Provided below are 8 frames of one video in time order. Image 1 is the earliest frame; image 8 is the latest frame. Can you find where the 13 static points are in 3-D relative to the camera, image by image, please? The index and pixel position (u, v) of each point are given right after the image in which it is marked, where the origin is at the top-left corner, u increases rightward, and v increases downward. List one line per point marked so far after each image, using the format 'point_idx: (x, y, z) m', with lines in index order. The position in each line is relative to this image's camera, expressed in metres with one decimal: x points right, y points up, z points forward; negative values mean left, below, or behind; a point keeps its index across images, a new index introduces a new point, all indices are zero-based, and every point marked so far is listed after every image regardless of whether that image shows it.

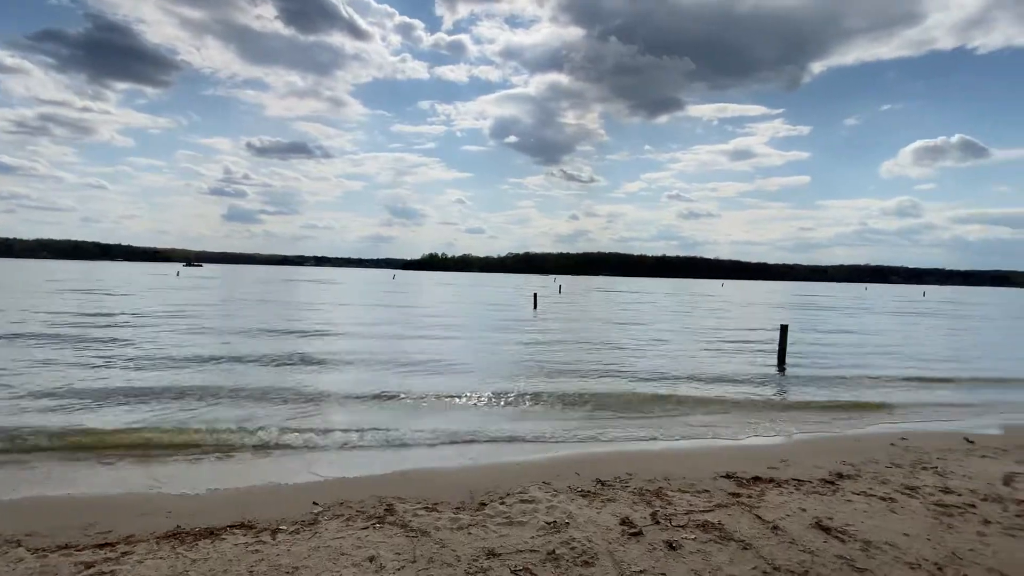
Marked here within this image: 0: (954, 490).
0: (+5.3, -2.4, +7.1) m
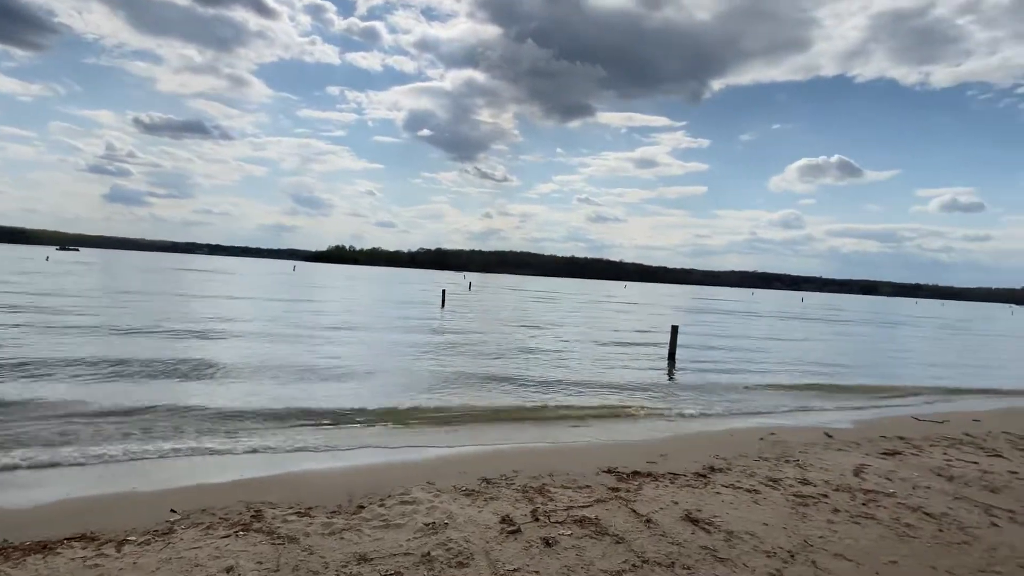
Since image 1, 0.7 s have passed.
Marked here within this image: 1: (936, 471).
0: (+3.9, -2.5, +7.6) m
1: (+6.0, -2.6, +8.4) m
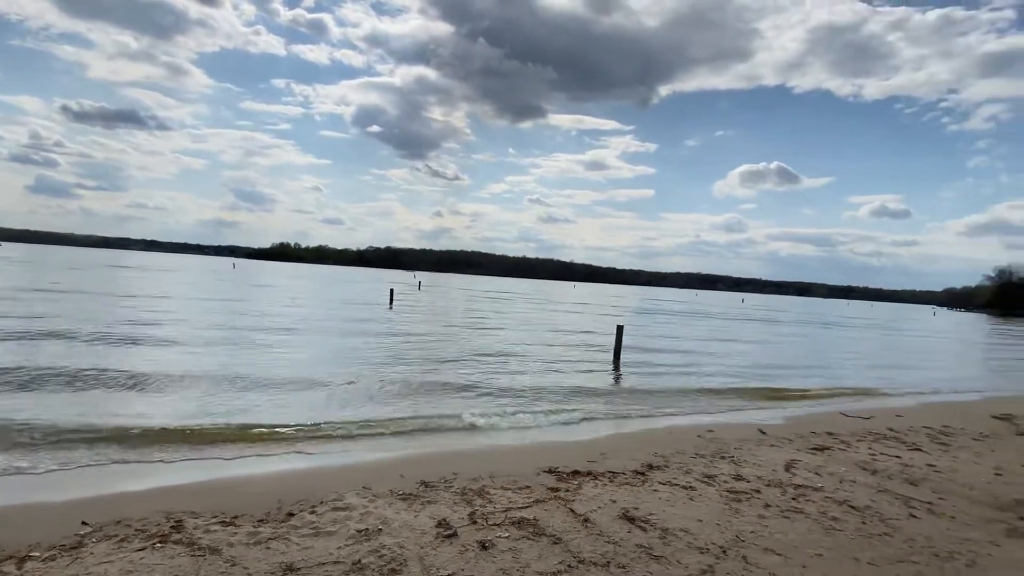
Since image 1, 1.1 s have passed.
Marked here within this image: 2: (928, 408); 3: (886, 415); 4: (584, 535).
0: (+3.1, -2.5, +7.8) m
1: (+5.2, -2.6, +8.8) m
2: (+9.7, -2.8, +13.8) m
3: (+8.0, -2.7, +12.7) m
4: (+0.7, -2.4, +5.8) m
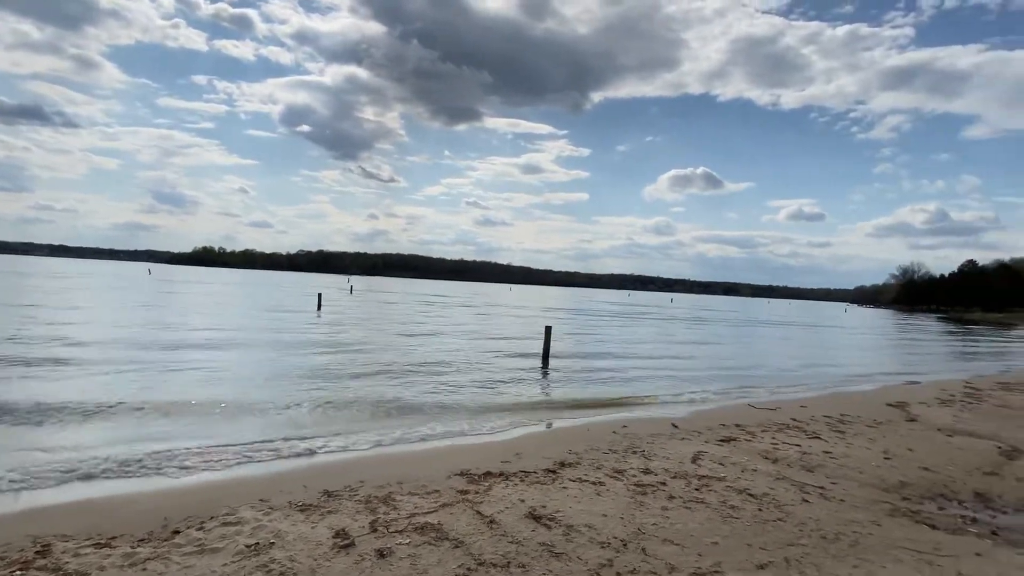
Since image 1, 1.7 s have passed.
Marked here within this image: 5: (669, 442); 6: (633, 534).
0: (+1.9, -2.5, +8.0) m
1: (+3.9, -2.6, +9.2) m
2: (+7.8, -2.7, +14.6) m
3: (+6.3, -2.7, +13.4) m
4: (-0.2, -2.4, +5.7) m
5: (+2.5, -2.5, +9.6) m
6: (+1.2, -2.5, +6.0) m
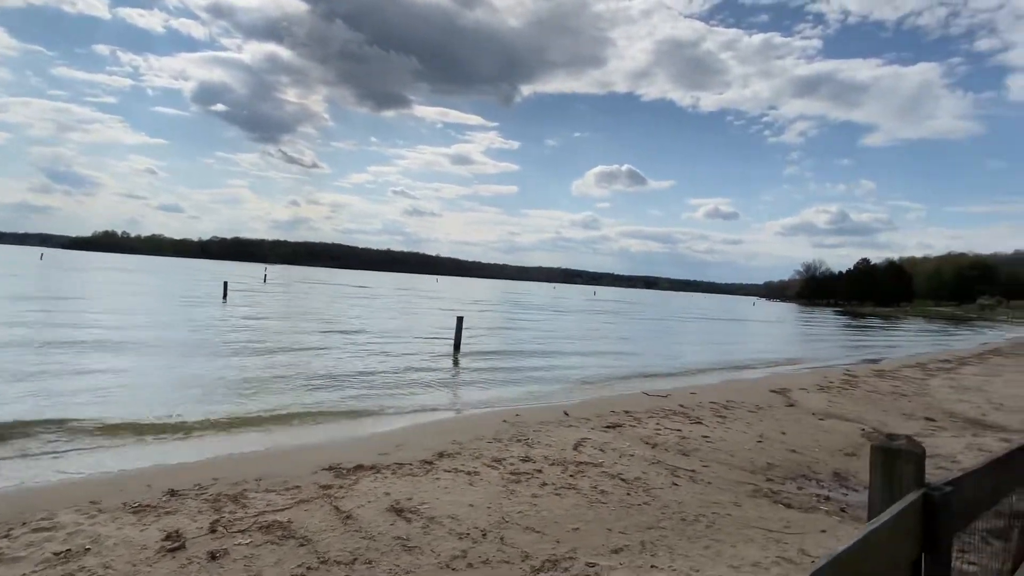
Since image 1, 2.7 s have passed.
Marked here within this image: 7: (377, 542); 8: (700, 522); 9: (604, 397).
0: (+0.3, -2.3, +8.0) m
1: (+2.1, -2.4, +9.4) m
2: (+5.4, -2.5, +15.2) m
3: (+4.0, -2.4, +13.8) m
4: (-1.6, -2.2, +5.4) m
5: (+0.7, -2.3, +9.6) m
6: (-0.2, -2.3, +5.8) m
7: (-1.2, -2.3, +5.3) m
8: (+2.0, -2.5, +6.3) m
9: (+2.0, -2.4, +13.3) m
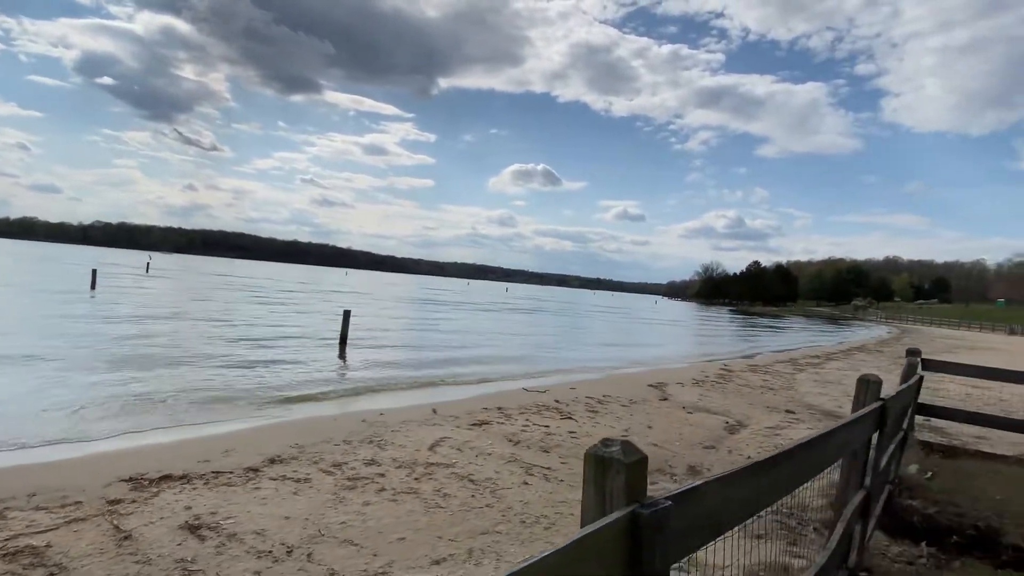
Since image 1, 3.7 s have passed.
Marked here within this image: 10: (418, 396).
0: (-1.7, -2.2, +7.4) m
1: (-0.1, -2.3, +9.0) m
2: (+2.3, -2.4, +15.3) m
3: (+1.2, -2.3, +13.7) m
4: (-3.1, -2.1, +4.6) m
5: (-1.5, -2.1, +9.1) m
6: (-1.8, -2.2, +5.2) m
7: (-2.7, -2.1, +4.6) m
8: (+0.3, -2.4, +6.0) m
9: (-0.7, -2.3, +12.9) m
10: (-2.2, -2.4, +13.2) m
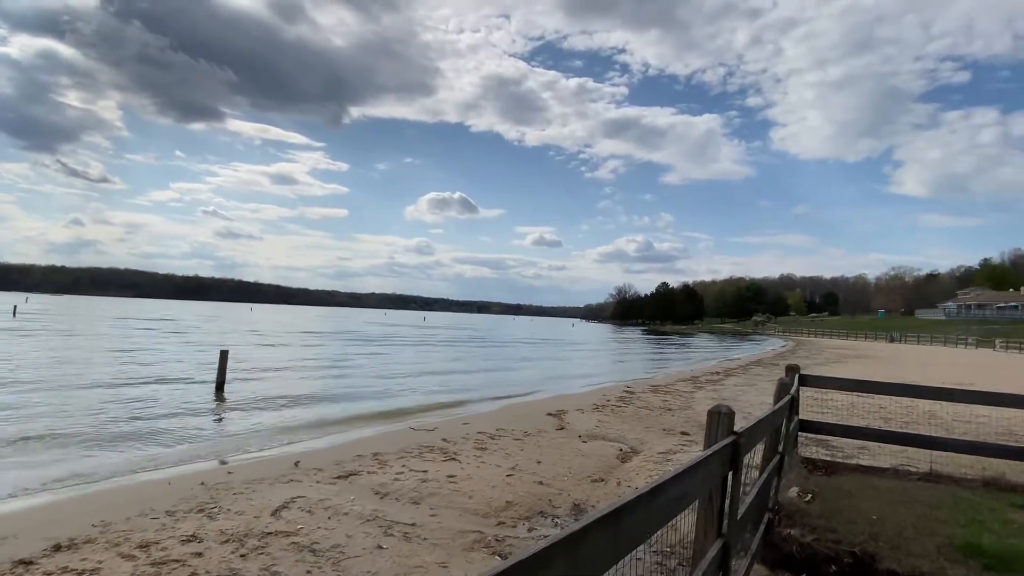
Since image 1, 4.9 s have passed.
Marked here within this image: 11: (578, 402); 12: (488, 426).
0: (-3.2, -2.6, +6.2) m
1: (-1.8, -2.7, +8.1) m
2: (-0.3, -3.1, +14.6) m
3: (-1.3, -3.0, +12.9) m
4: (-4.3, -2.4, +3.3) m
5: (-3.3, -2.6, +7.9) m
6: (-3.1, -2.5, +4.1) m
7: (-3.9, -2.5, +3.3) m
8: (-1.1, -2.7, +5.1) m
9: (-3.0, -2.9, +11.8) m
10: (-4.5, -3.1, +11.9) m
11: (+1.9, -3.2, +16.8) m
12: (-0.5, -3.0, +12.7) m
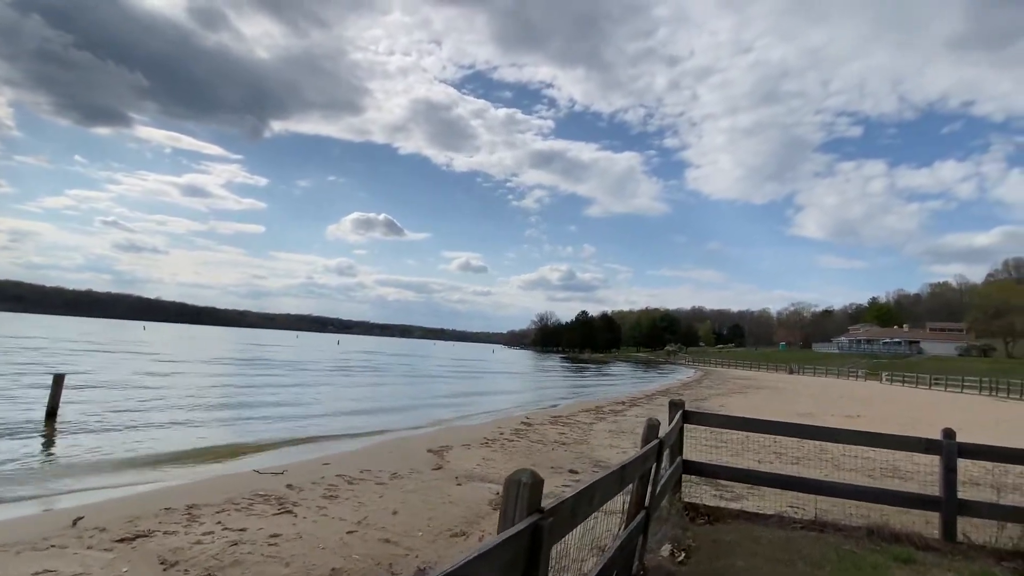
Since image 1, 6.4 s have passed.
0: (-4.8, -2.6, +4.4) m
1: (-3.7, -2.9, +6.4) m
2: (-3.1, -3.5, +13.1) m
3: (-3.8, -3.3, +11.2) m
4: (-5.5, -2.3, +1.4) m
5: (-5.1, -2.7, +6.1) m
6: (-4.4, -2.5, +2.3) m
7: (-5.2, -2.3, +1.4) m
8: (-2.6, -2.7, +3.6) m
9: (-5.4, -3.2, +10.0) m
10: (-6.8, -3.3, +9.9) m
11: (-1.1, -3.9, +15.6) m
12: (-3.0, -3.4, +11.2) m
